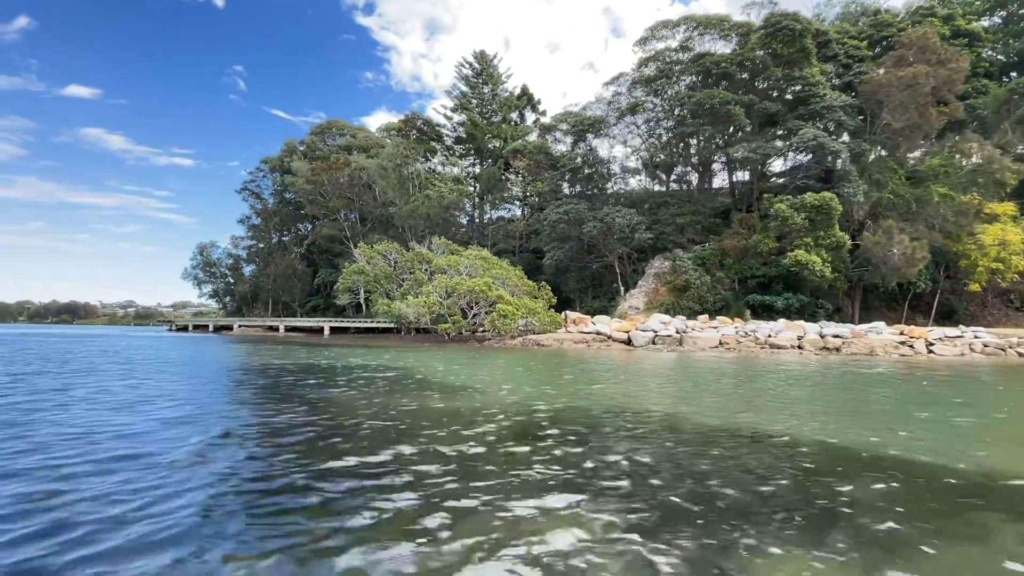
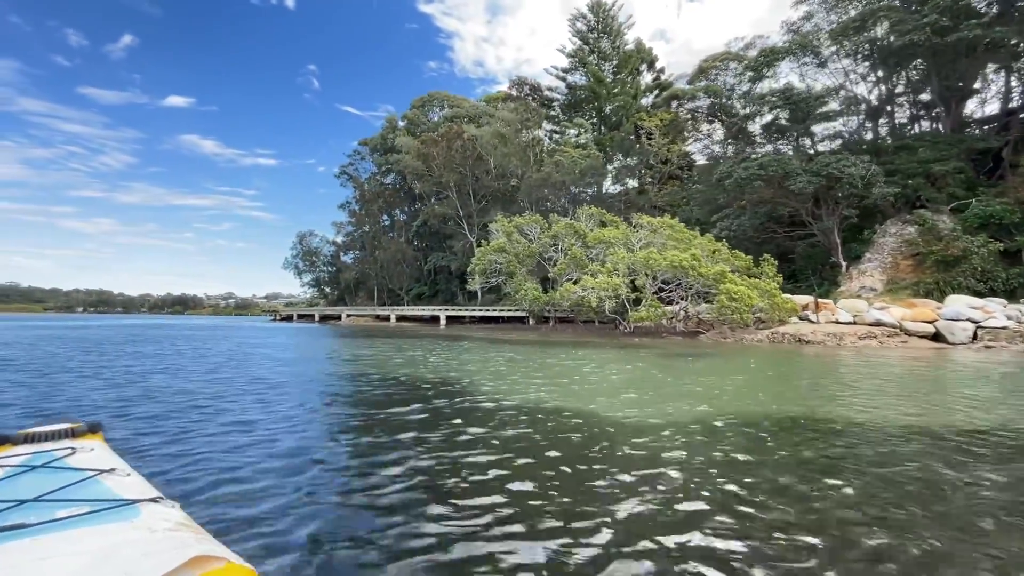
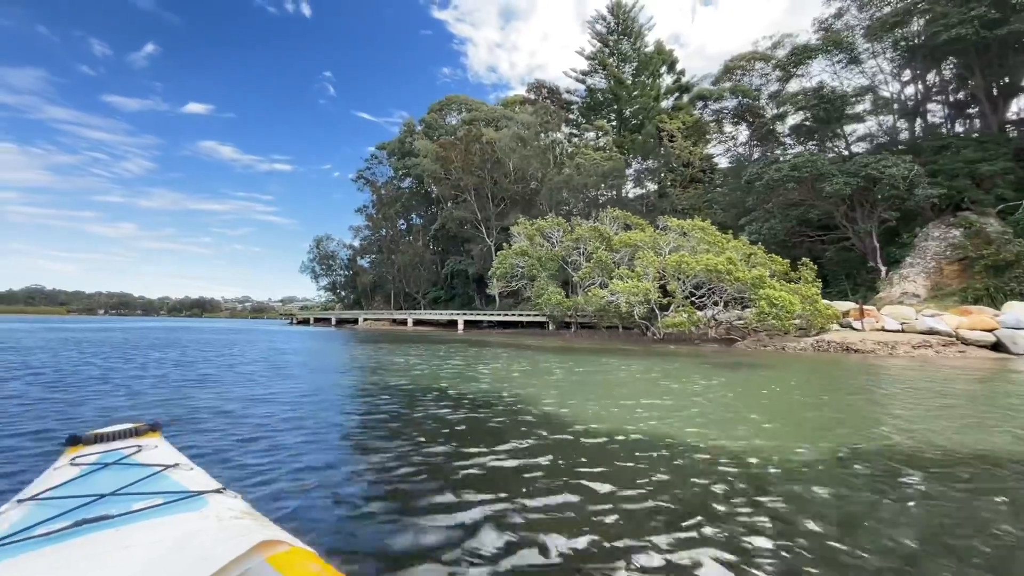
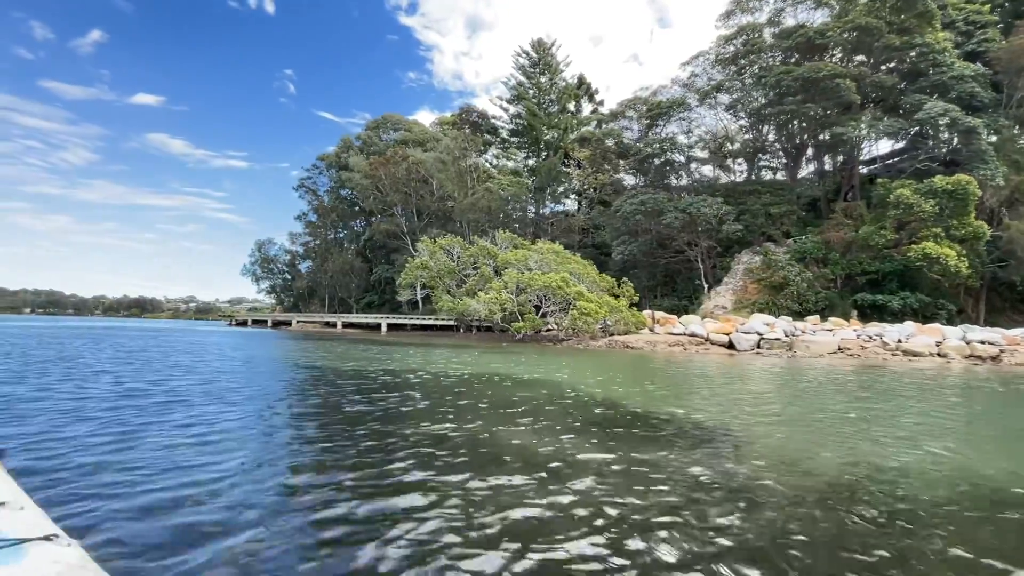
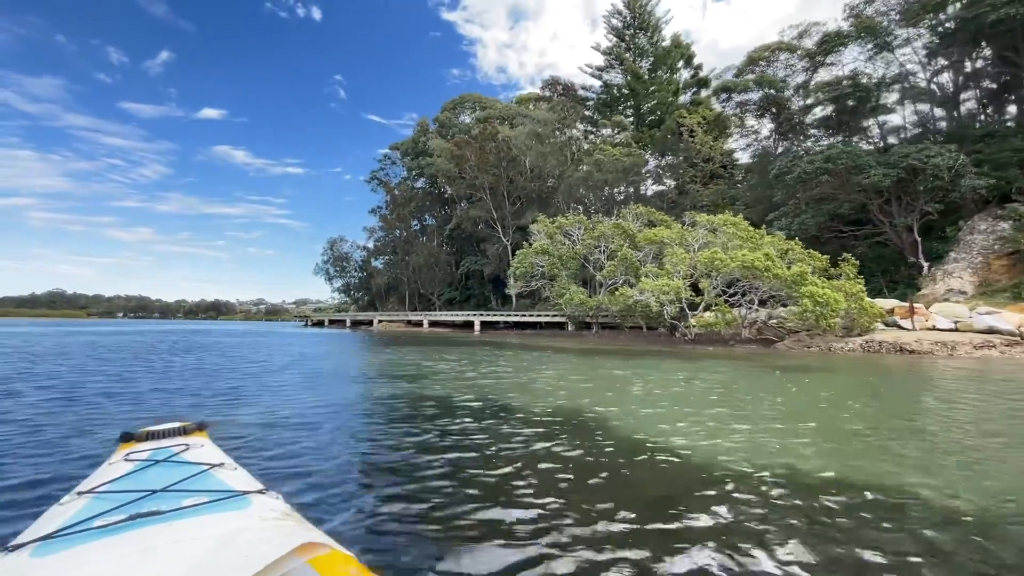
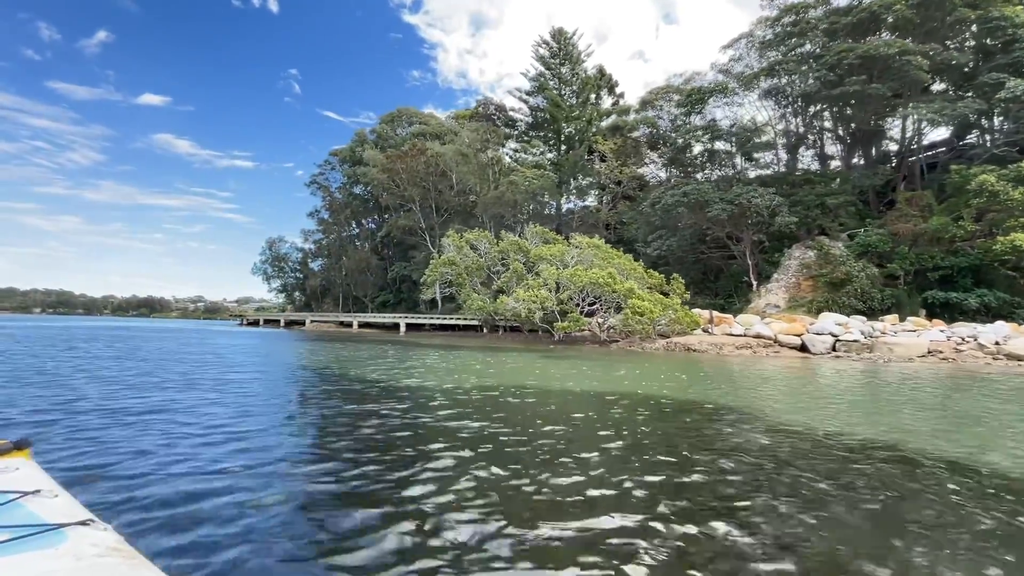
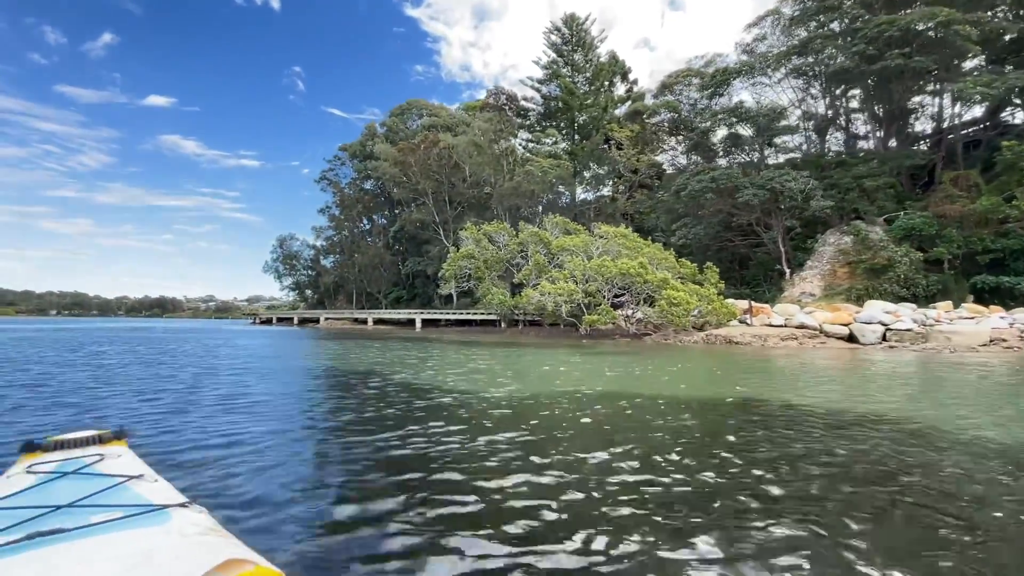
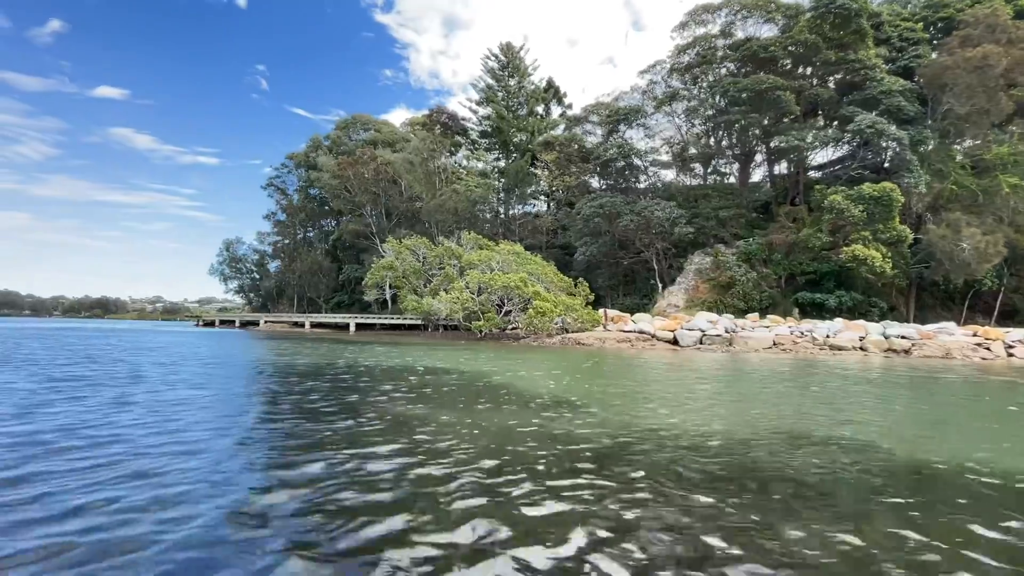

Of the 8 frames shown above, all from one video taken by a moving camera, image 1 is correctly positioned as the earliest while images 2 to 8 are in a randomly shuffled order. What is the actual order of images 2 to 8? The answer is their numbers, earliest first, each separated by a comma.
8, 4, 6, 7, 2, 3, 5
